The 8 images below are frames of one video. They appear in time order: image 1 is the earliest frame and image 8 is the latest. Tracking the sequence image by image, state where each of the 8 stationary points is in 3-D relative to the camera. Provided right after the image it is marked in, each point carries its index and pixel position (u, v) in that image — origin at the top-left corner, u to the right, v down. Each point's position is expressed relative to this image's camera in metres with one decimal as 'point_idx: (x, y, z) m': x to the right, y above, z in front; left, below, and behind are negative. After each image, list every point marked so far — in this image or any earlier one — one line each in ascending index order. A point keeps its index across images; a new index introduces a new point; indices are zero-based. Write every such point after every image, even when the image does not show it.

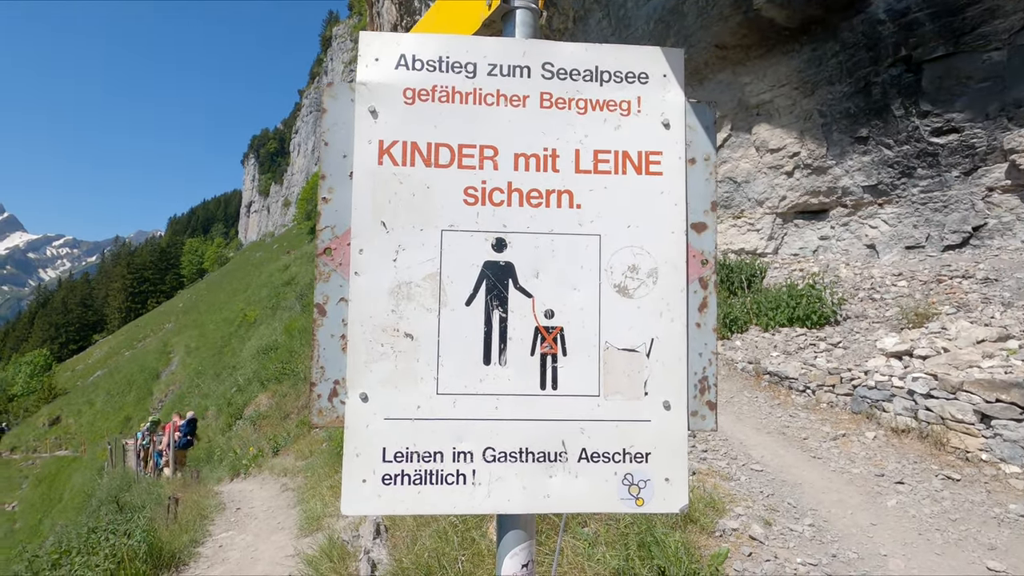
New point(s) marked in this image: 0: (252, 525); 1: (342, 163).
0: (-8.2, -7.5, +16.9) m
1: (-0.8, +0.6, +2.4) m
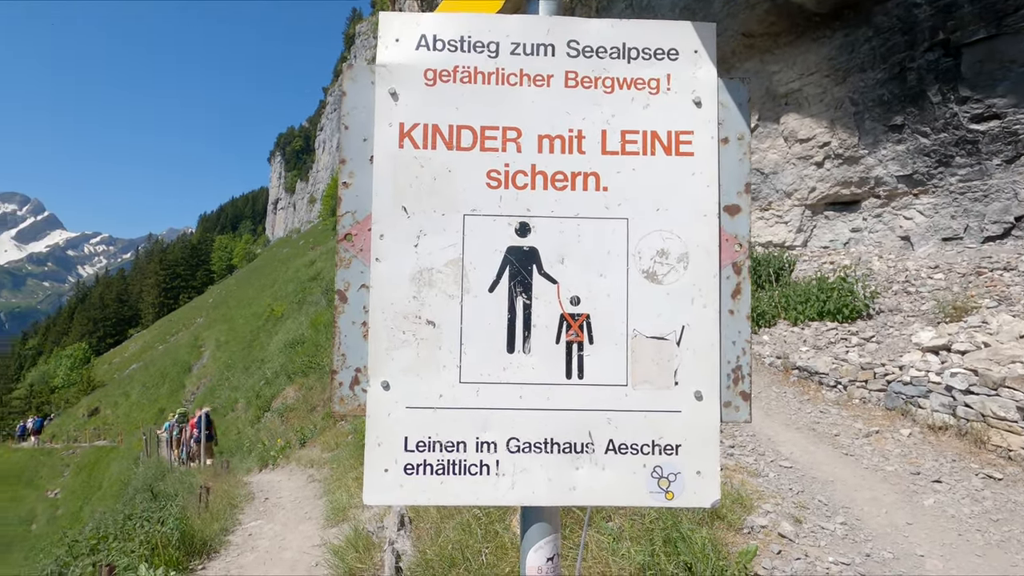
0: (-7.4, -7.3, +17.2) m
1: (-0.7, +0.6, +2.3) m
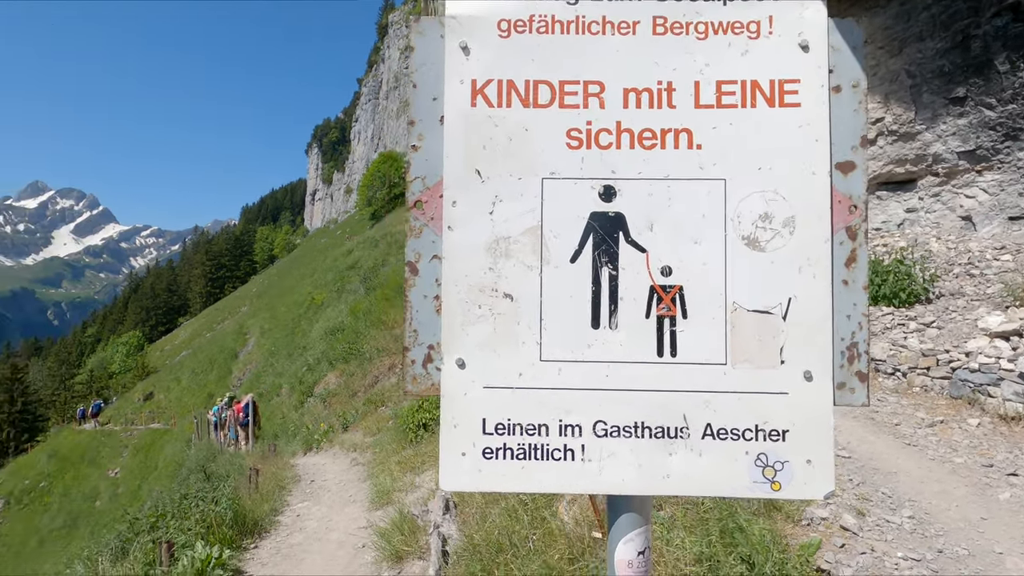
0: (-6.1, -6.9, +17.6) m
1: (-0.3, +0.7, +2.2) m
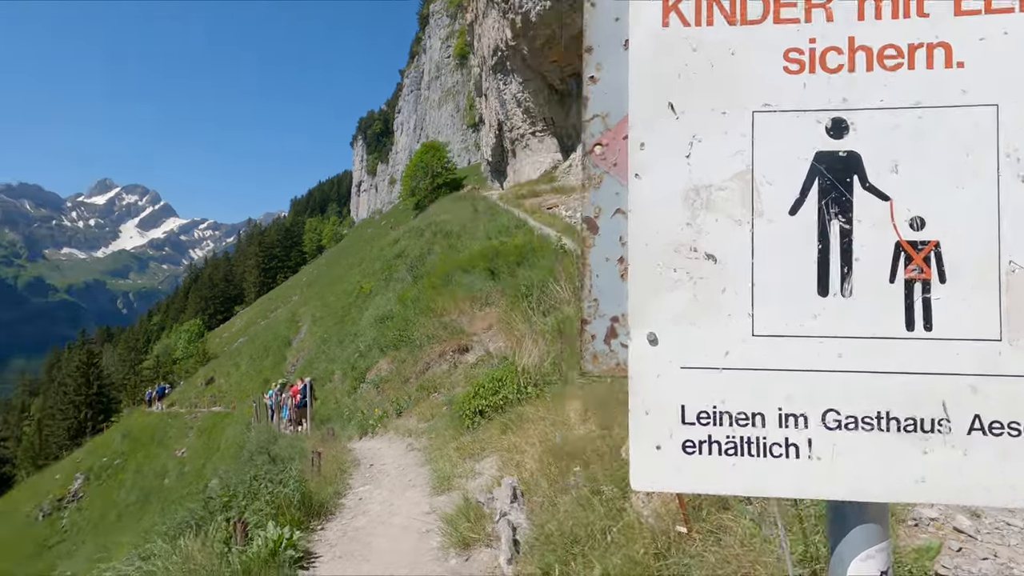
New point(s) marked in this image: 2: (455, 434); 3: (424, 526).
0: (-4.2, -6.4, +17.8) m
1: (+0.3, +0.9, +1.8) m
2: (-2.1, -5.6, +20.0) m
3: (-2.1, -5.8, +13.0) m
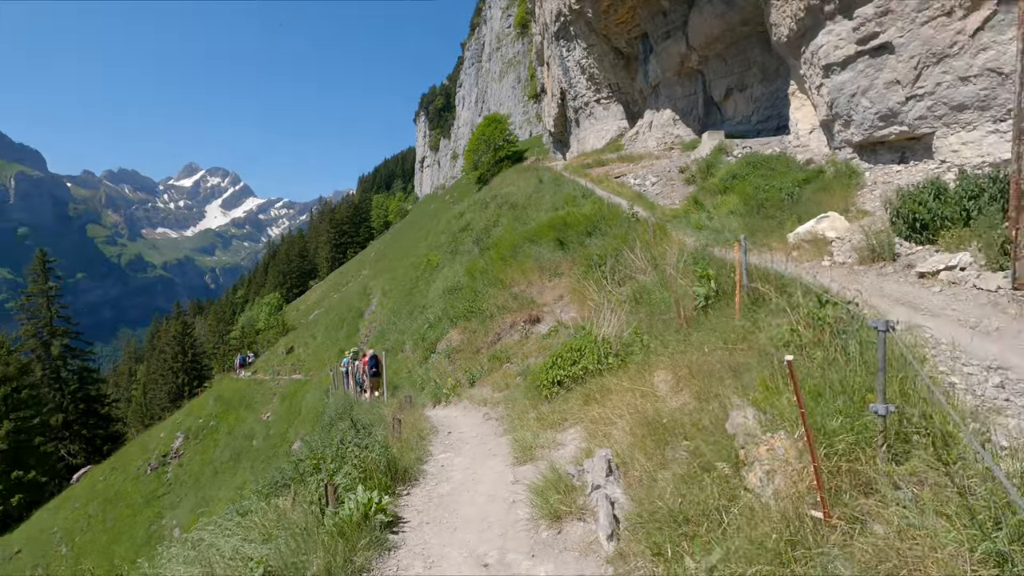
0: (-1.5, -5.3, +17.7) m
1: (+1.1, +1.2, +1.0) m
2: (+0.8, -4.4, +19.6) m
3: (0.0, -5.0, +12.7) m
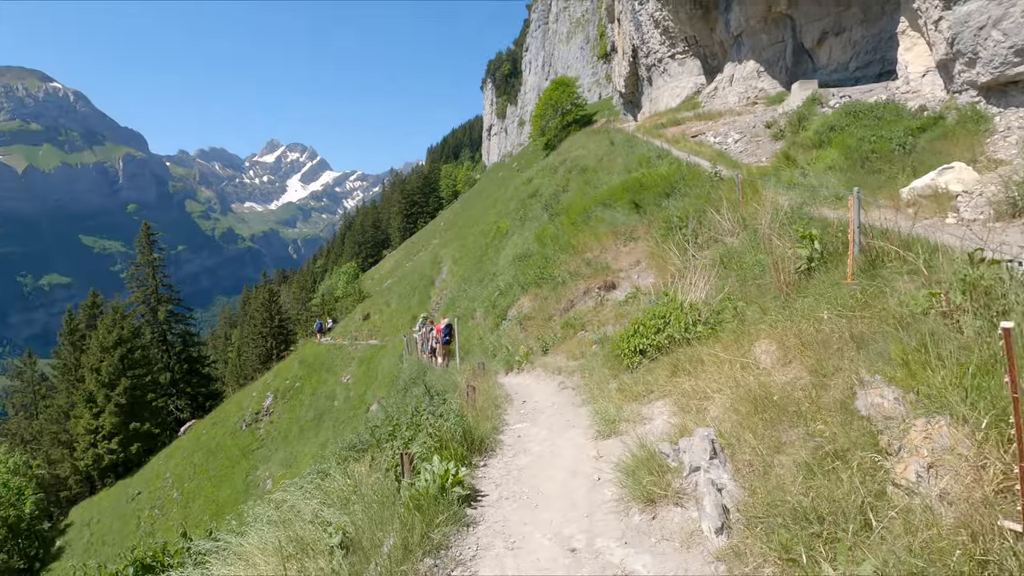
0: (+1.0, -4.1, +16.9) m
1: (+1.4, +1.3, -0.4) m
2: (+3.5, -3.1, +18.4) m
3: (+1.9, -4.1, +11.8) m
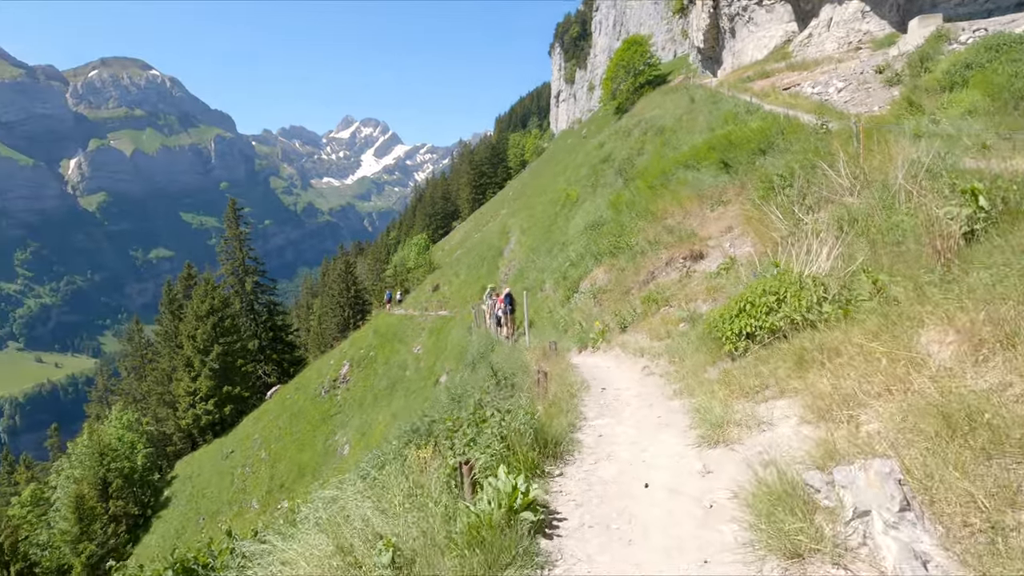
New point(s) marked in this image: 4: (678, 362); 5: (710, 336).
0: (+3.1, -3.4, +14.4) m
1: (+1.3, +1.2, -3.1) m
2: (+5.8, -2.2, +15.5) m
3: (+3.3, -3.6, +9.1) m
4: (+5.4, -2.4, +17.8) m
5: (+6.4, -1.6, +17.4) m
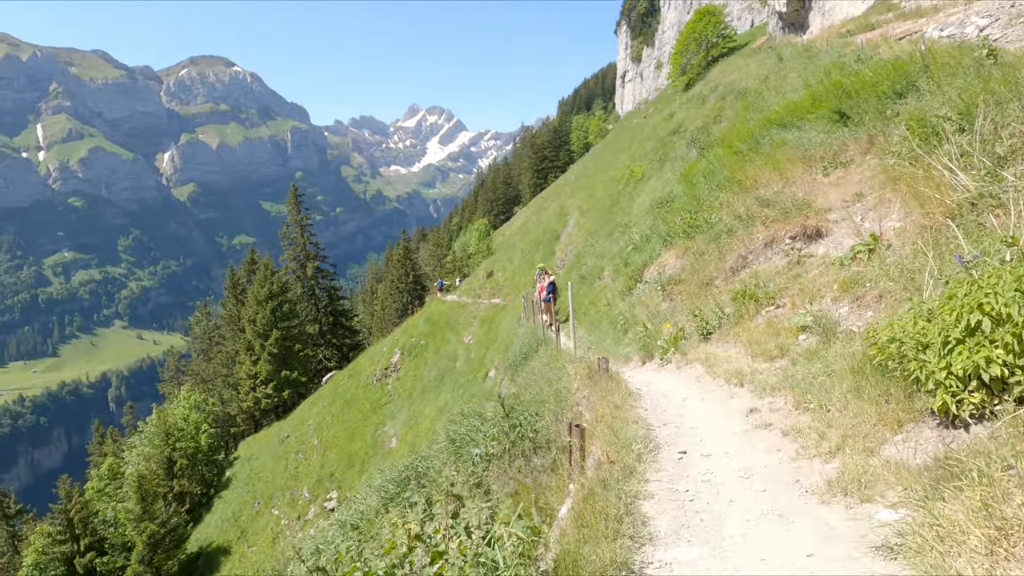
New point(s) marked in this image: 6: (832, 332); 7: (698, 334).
0: (+3.1, -3.3, +7.3) m
1: (-0.8, +0.8, -10.0) m
2: (+5.9, -2.2, +8.1) m
3: (+2.7, -3.7, +2.1) m
4: (+5.7, -2.3, +10.4) m
5: (+6.7, -1.5, +9.9) m
6: (+7.8, -1.0, +13.5) m
7: (+6.7, -1.5, +19.4) m
